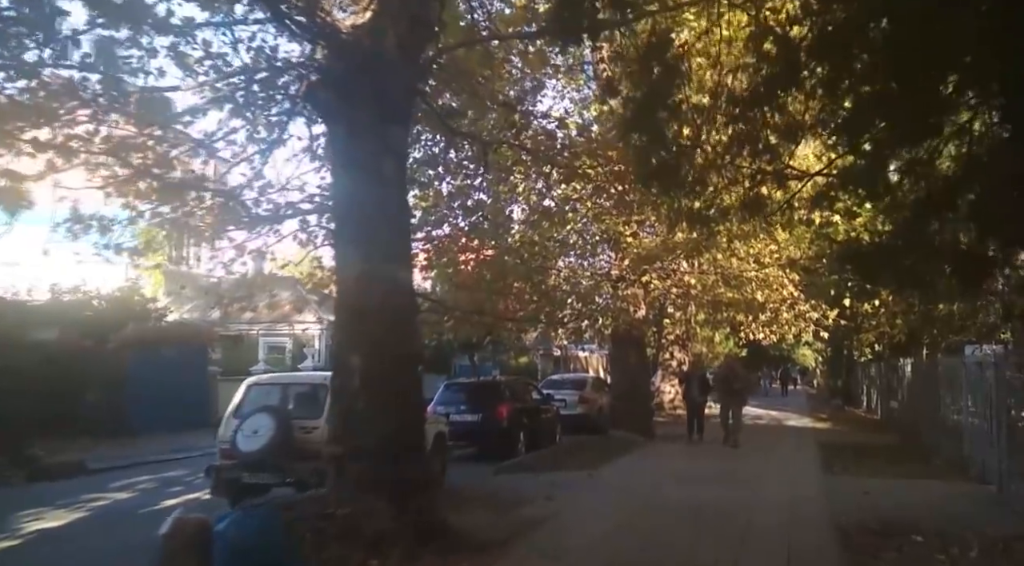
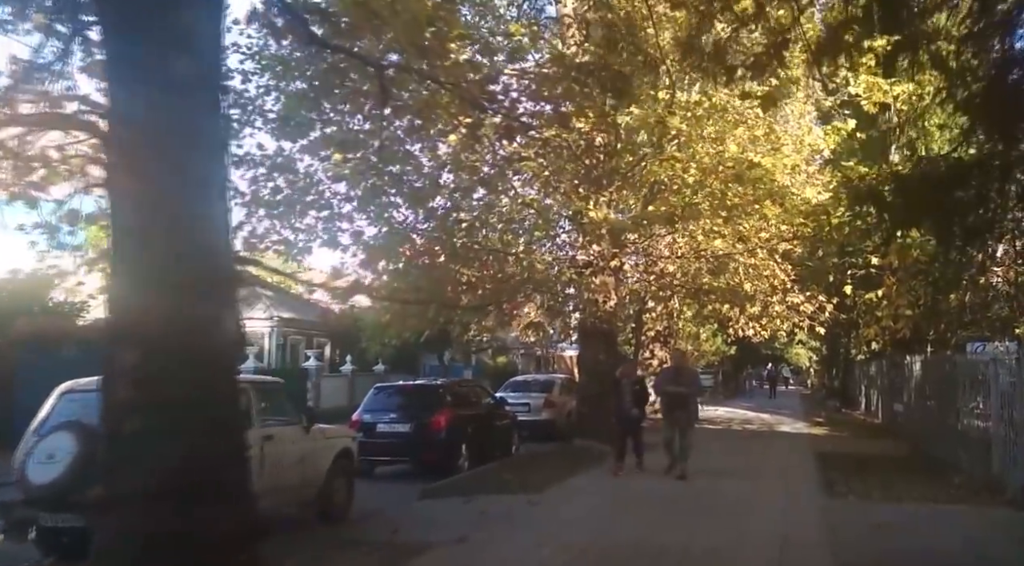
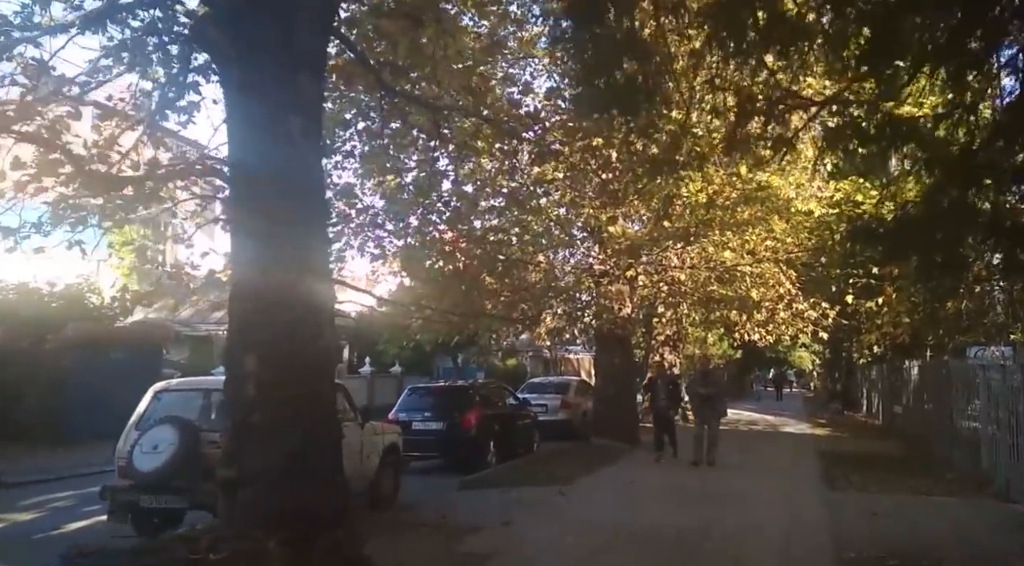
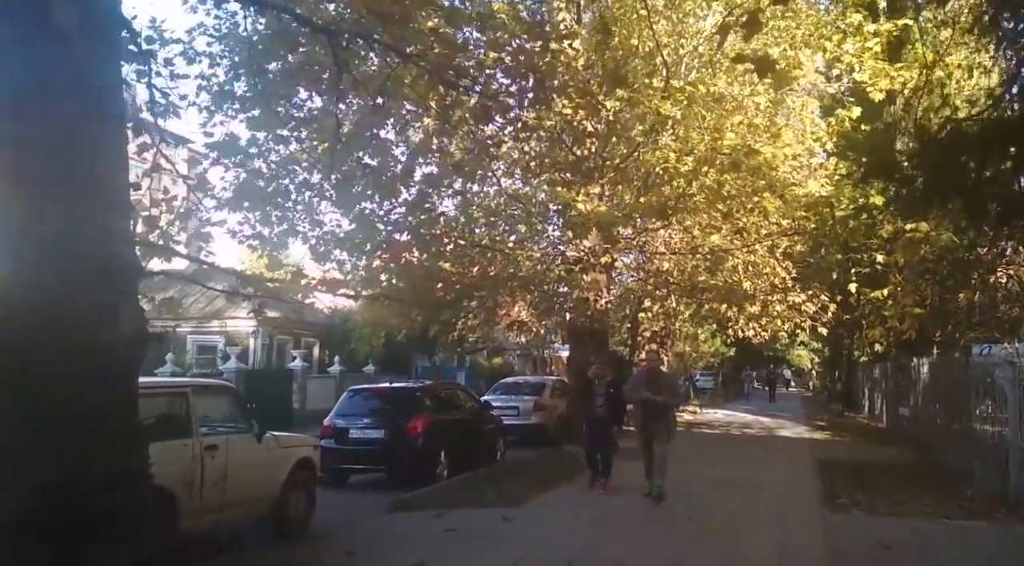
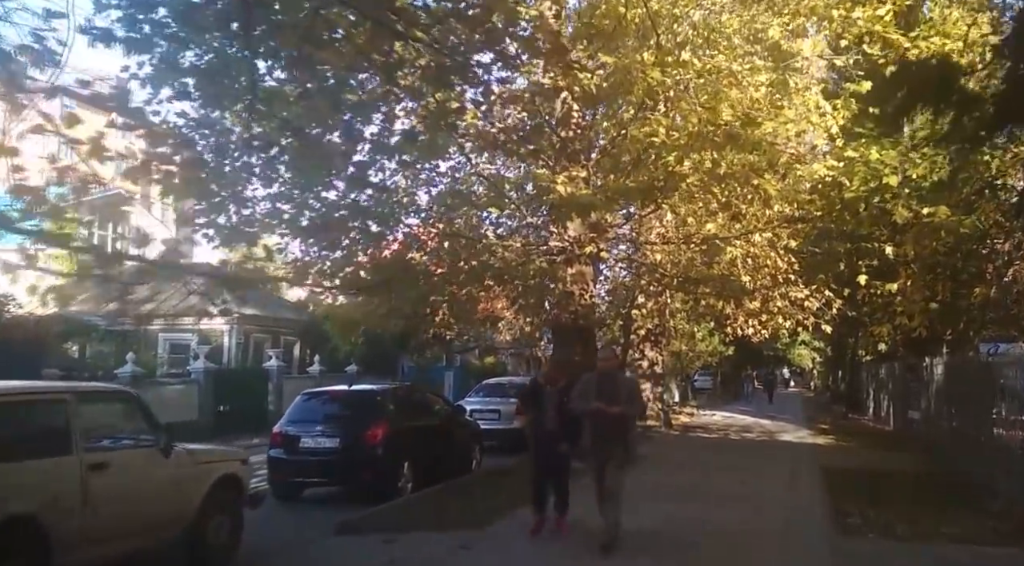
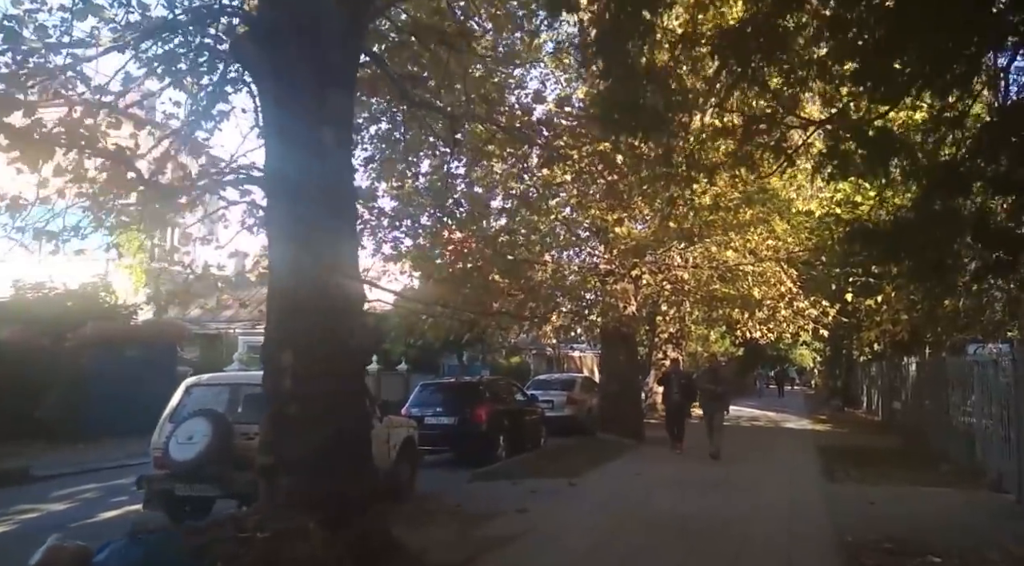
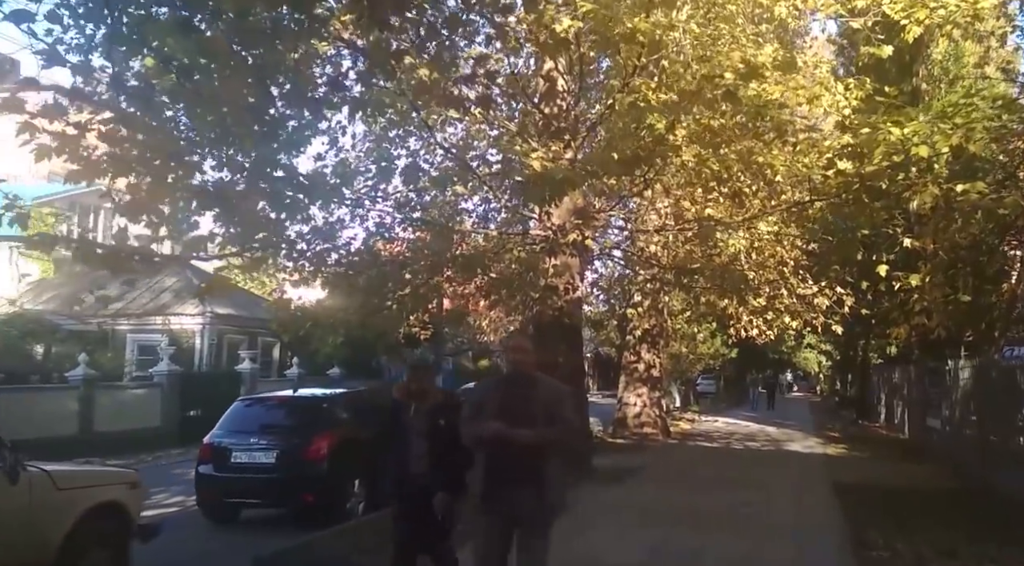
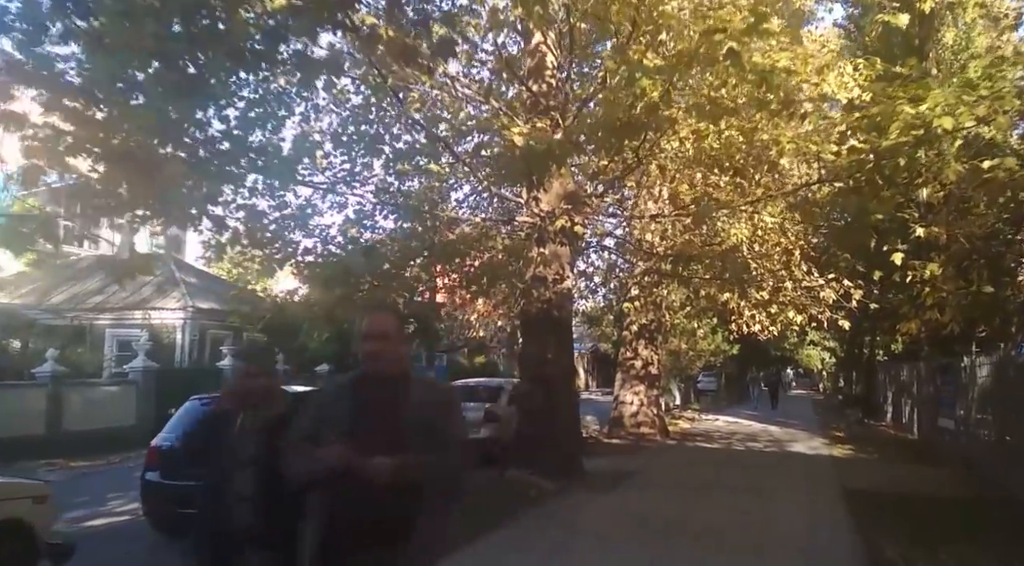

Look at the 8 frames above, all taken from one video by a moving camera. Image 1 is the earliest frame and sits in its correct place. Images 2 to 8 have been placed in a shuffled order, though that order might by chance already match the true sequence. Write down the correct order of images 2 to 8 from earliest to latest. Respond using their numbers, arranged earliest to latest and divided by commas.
6, 3, 2, 4, 5, 7, 8
